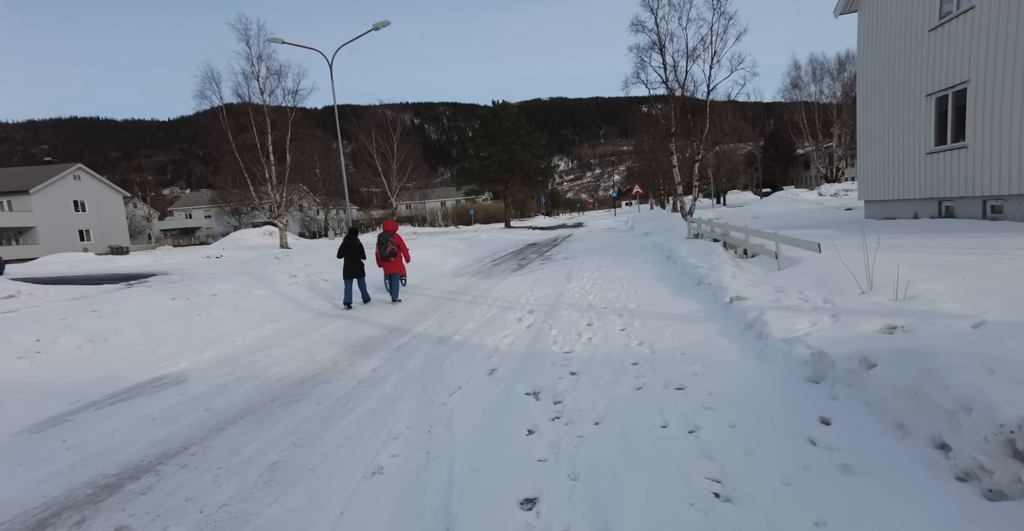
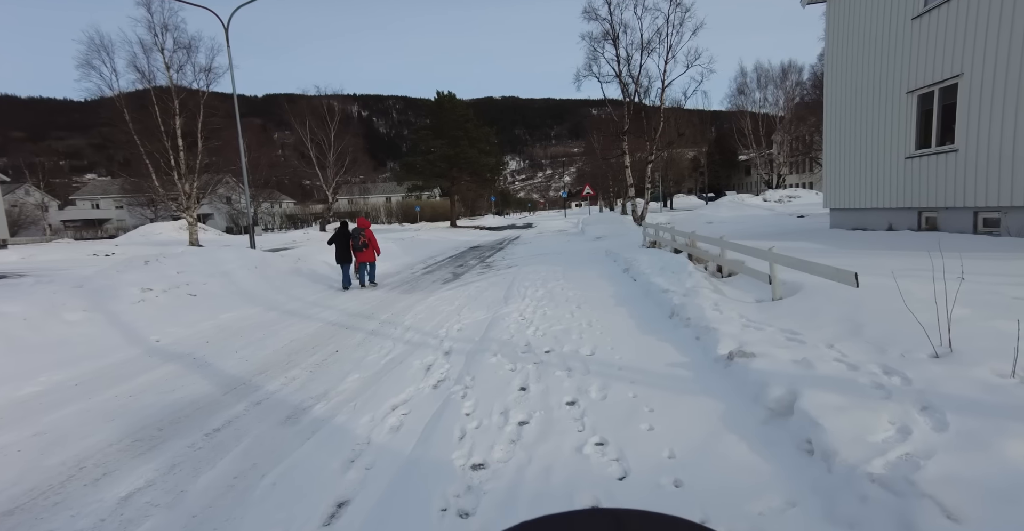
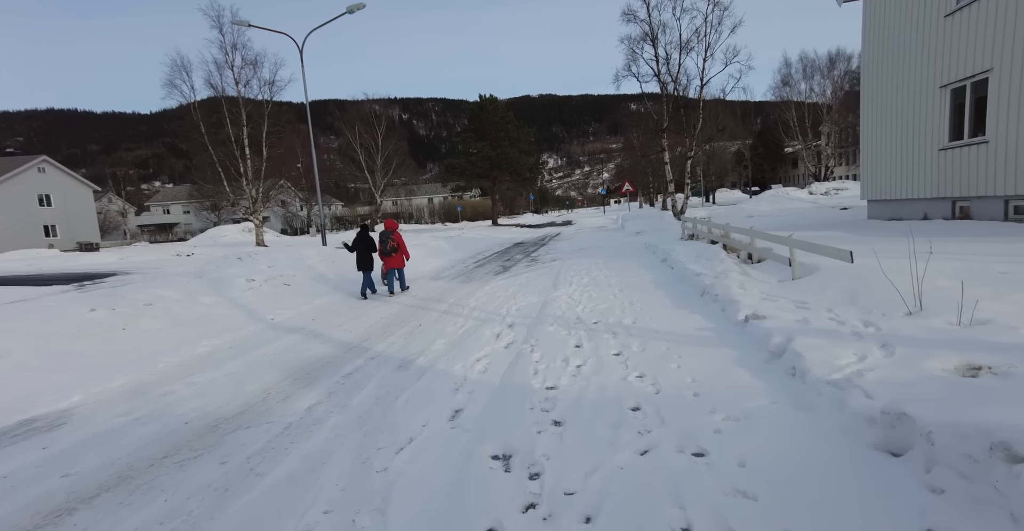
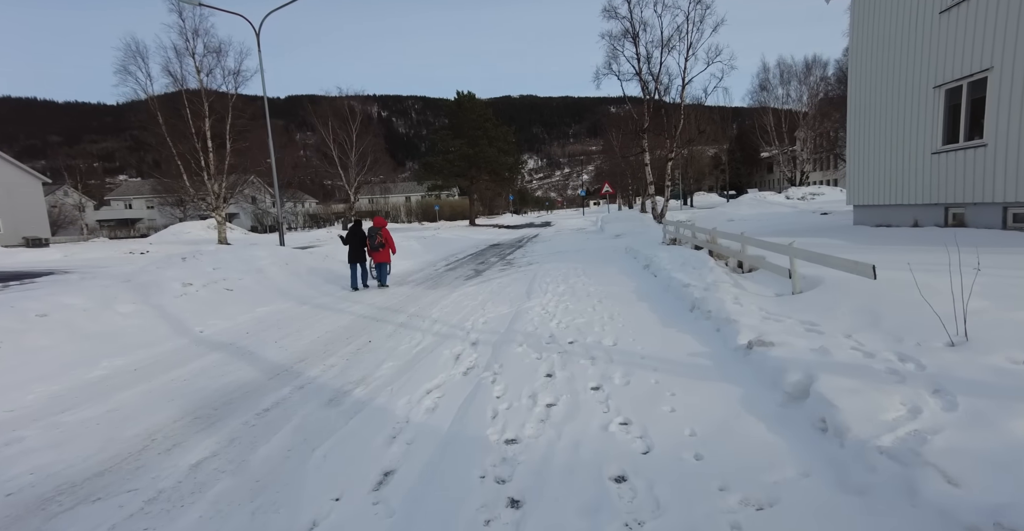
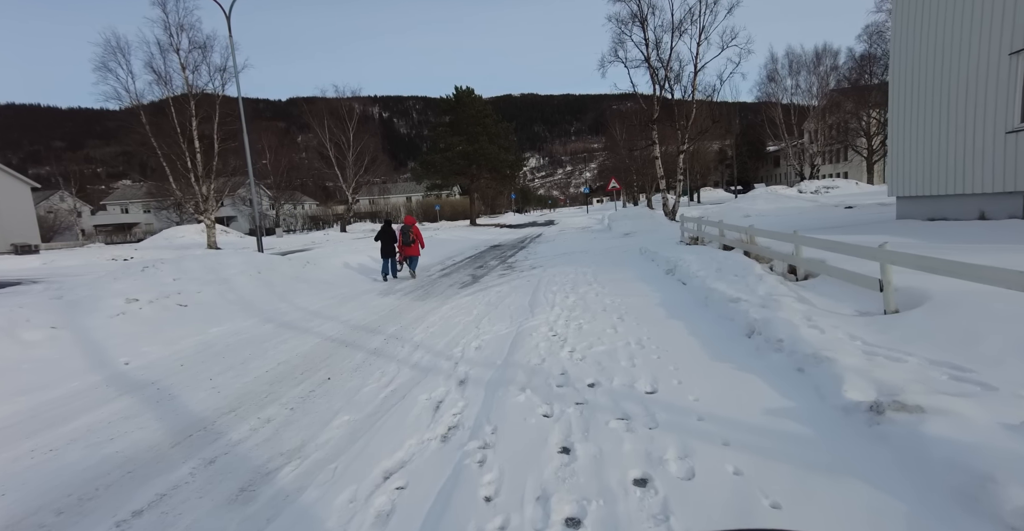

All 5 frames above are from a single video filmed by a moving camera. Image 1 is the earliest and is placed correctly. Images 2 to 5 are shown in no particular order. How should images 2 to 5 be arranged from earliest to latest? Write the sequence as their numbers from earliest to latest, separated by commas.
3, 4, 2, 5
